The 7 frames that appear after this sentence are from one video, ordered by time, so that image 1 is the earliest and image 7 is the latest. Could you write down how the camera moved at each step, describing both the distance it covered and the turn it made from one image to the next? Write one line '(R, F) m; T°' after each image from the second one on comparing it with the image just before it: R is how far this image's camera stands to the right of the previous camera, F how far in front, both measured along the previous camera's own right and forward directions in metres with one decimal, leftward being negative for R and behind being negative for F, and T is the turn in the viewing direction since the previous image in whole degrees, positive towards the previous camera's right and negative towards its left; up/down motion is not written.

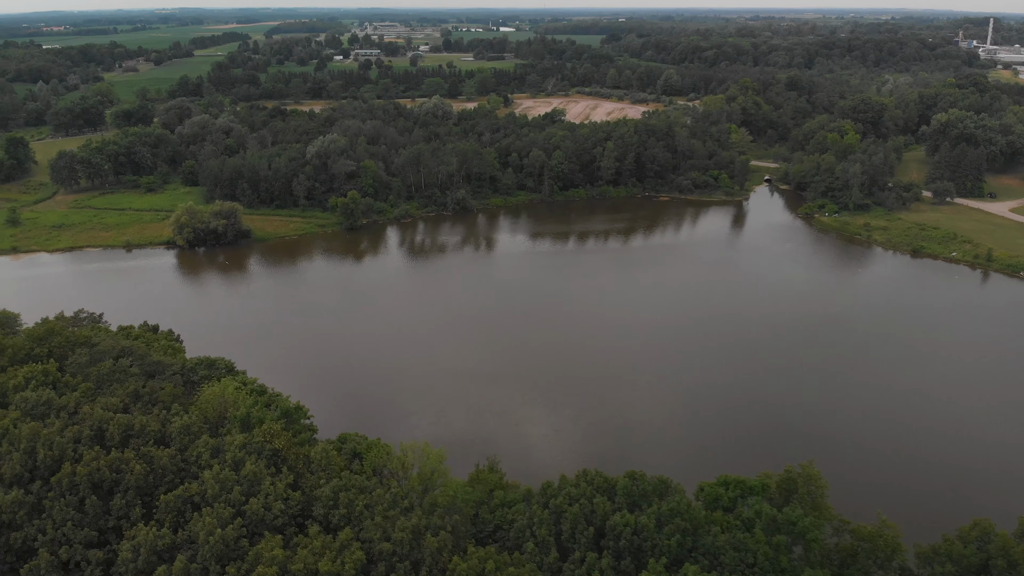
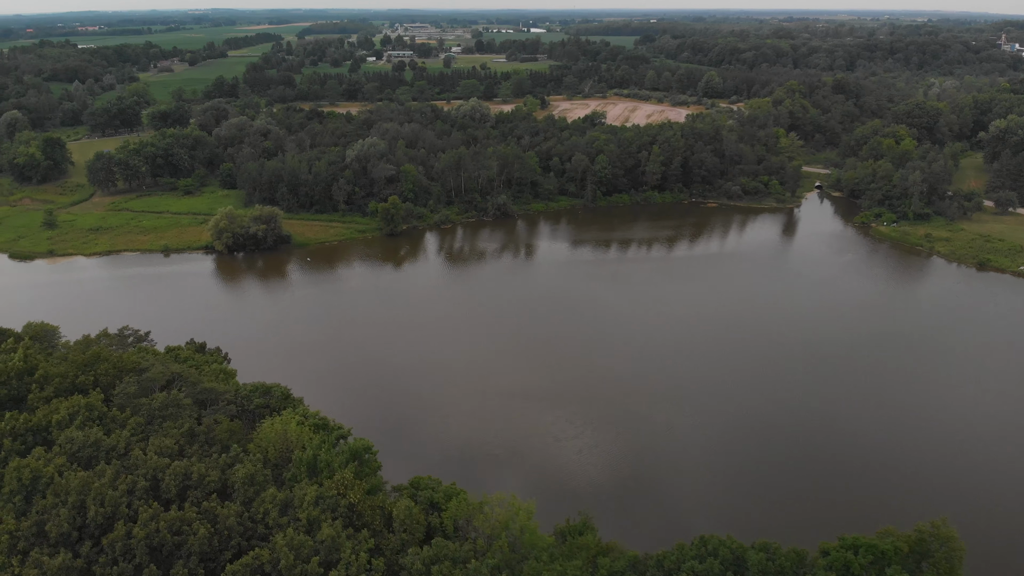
(-1.1, +1.7) m; -2°
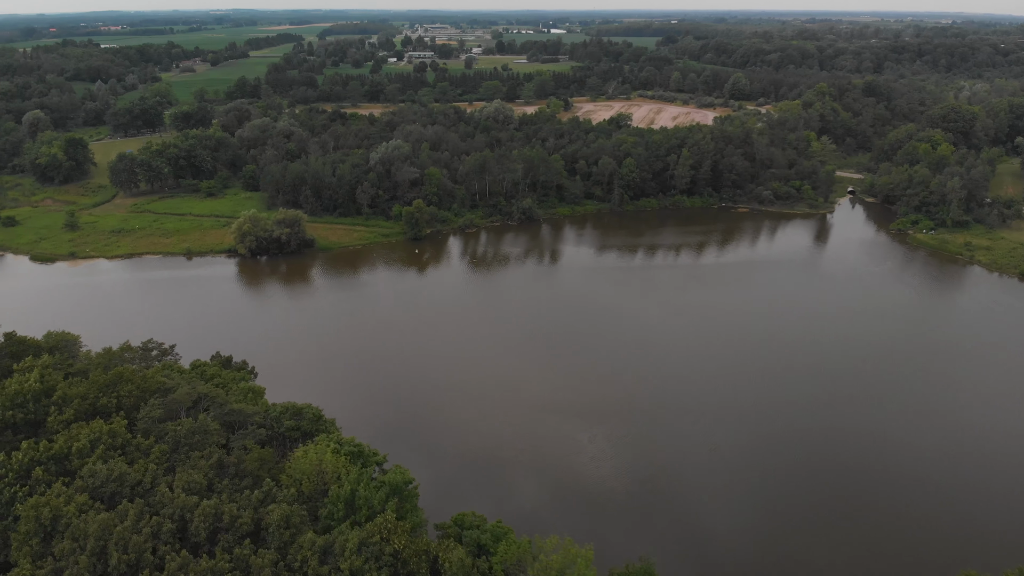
(-0.5, +1.1) m; -1°
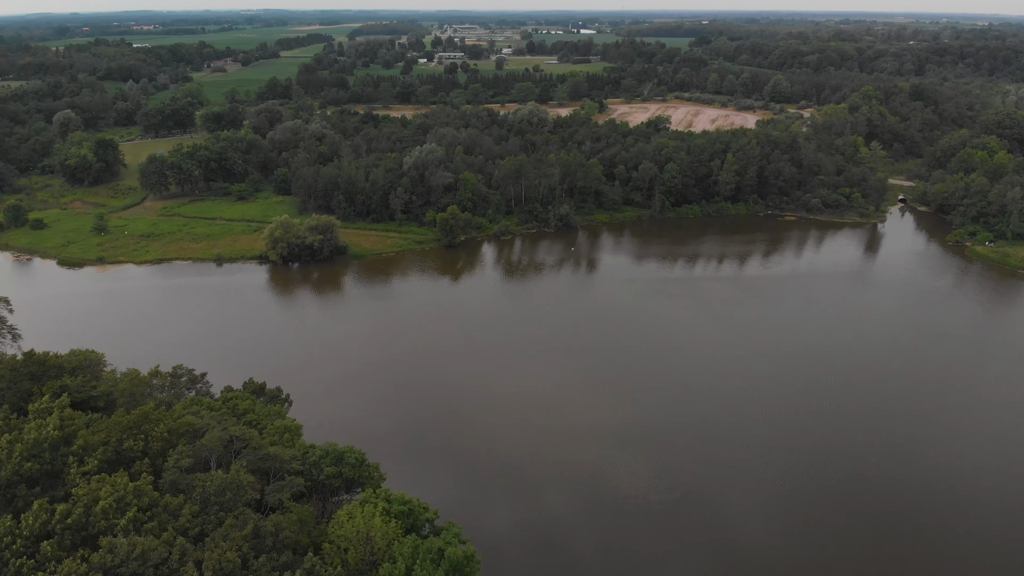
(-0.7, +1.9) m; -2°
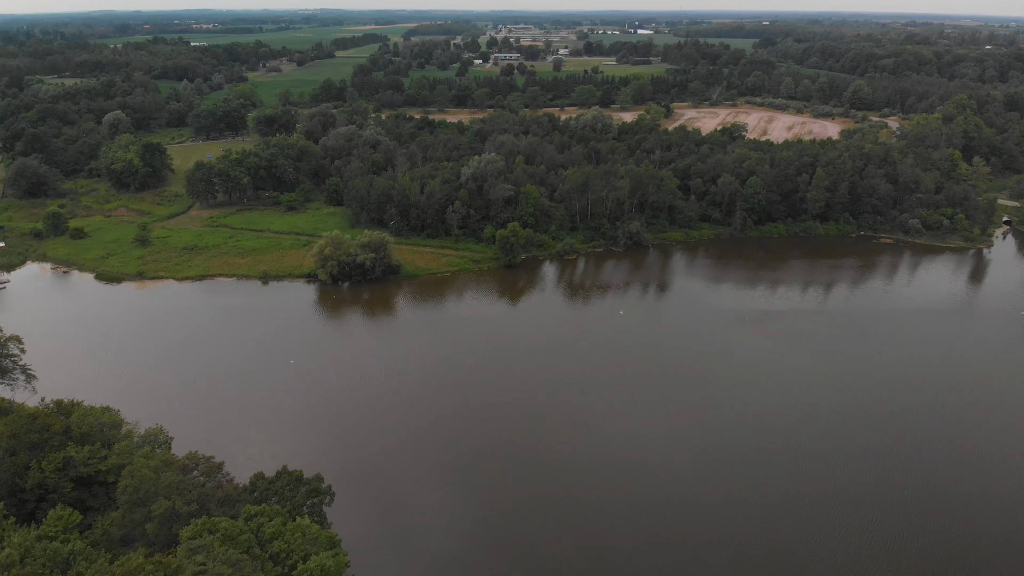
(-1.0, +4.3) m; -3°
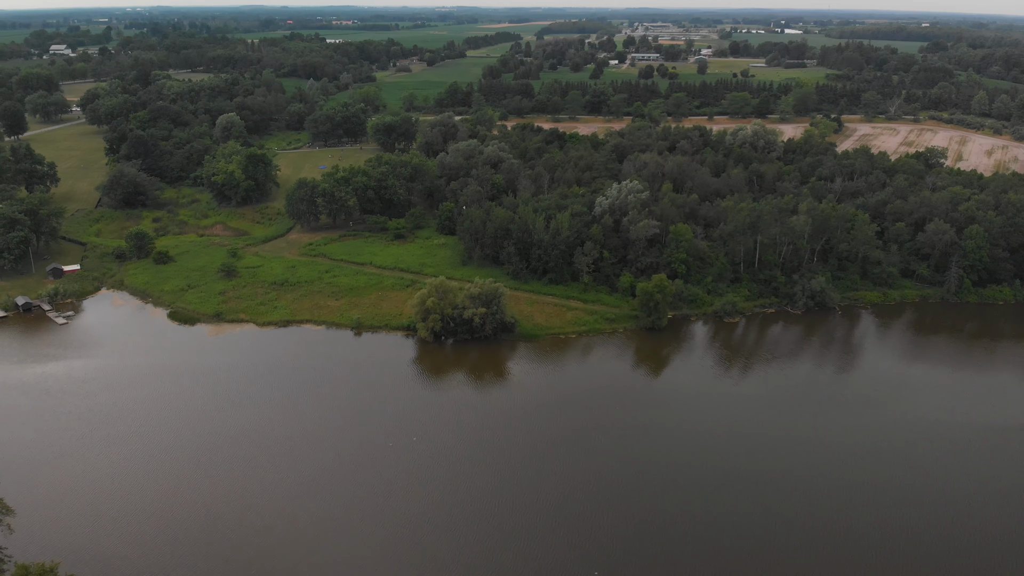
(-1.1, +9.3) m; -8°
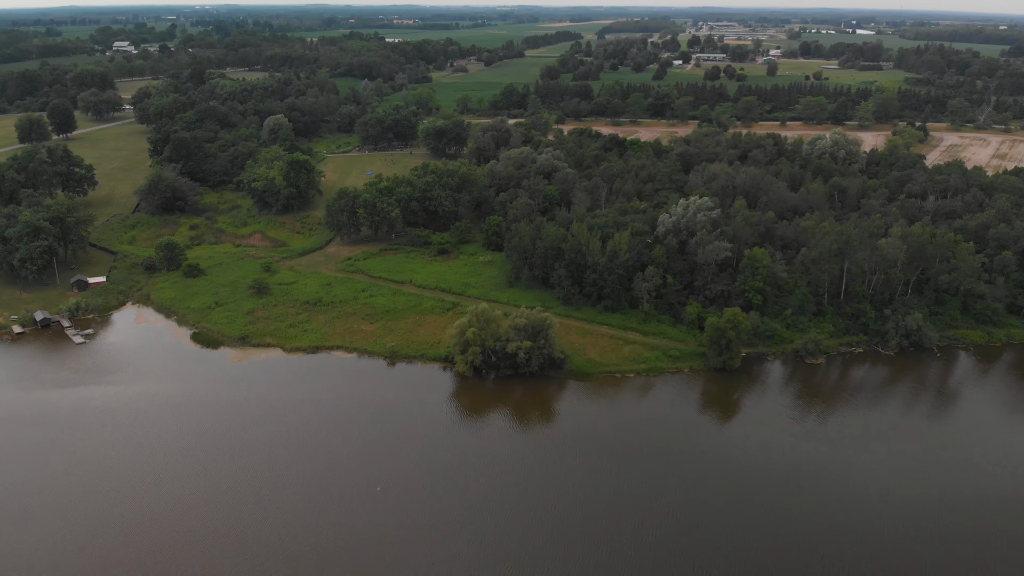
(+0.2, +4.1) m; -4°
